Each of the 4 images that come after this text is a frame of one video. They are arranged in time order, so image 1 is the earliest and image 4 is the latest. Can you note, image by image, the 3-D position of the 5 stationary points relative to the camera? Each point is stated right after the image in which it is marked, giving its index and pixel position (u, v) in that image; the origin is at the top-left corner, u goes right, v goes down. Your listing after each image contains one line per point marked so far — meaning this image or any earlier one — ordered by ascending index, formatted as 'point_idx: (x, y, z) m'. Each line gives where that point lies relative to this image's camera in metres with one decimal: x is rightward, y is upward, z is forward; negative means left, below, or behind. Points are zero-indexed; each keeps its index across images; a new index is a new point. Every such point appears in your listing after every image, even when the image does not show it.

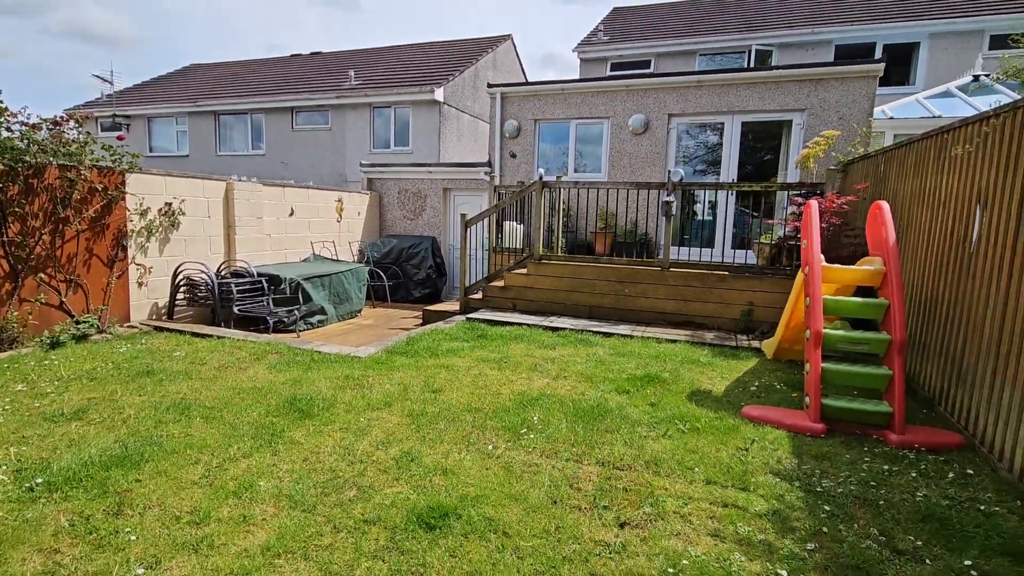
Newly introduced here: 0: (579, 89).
0: (+1.1, +3.2, +8.4) m
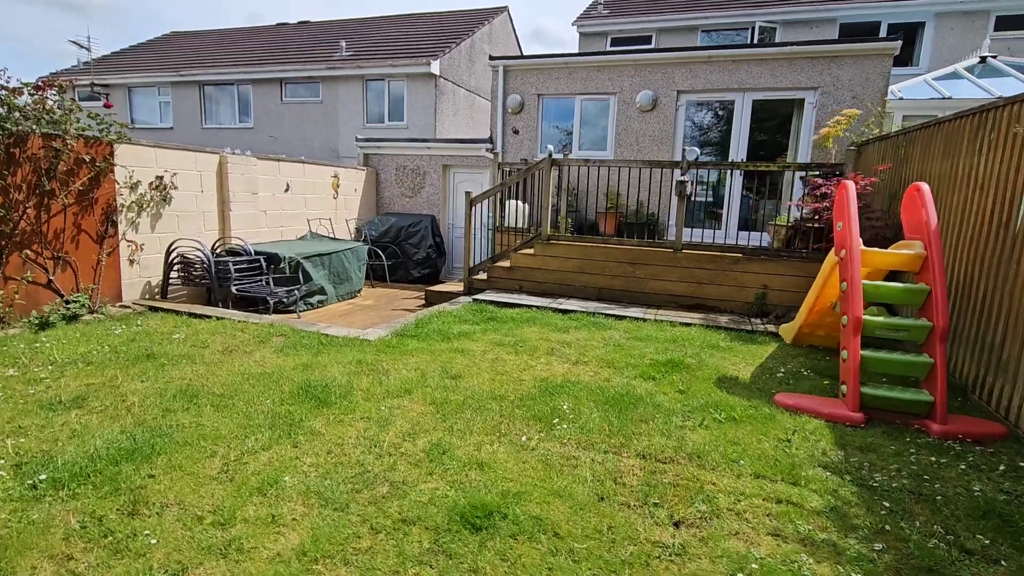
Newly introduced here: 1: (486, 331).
0: (+1.1, +3.5, +8.1) m
1: (-0.2, -0.4, +5.0) m
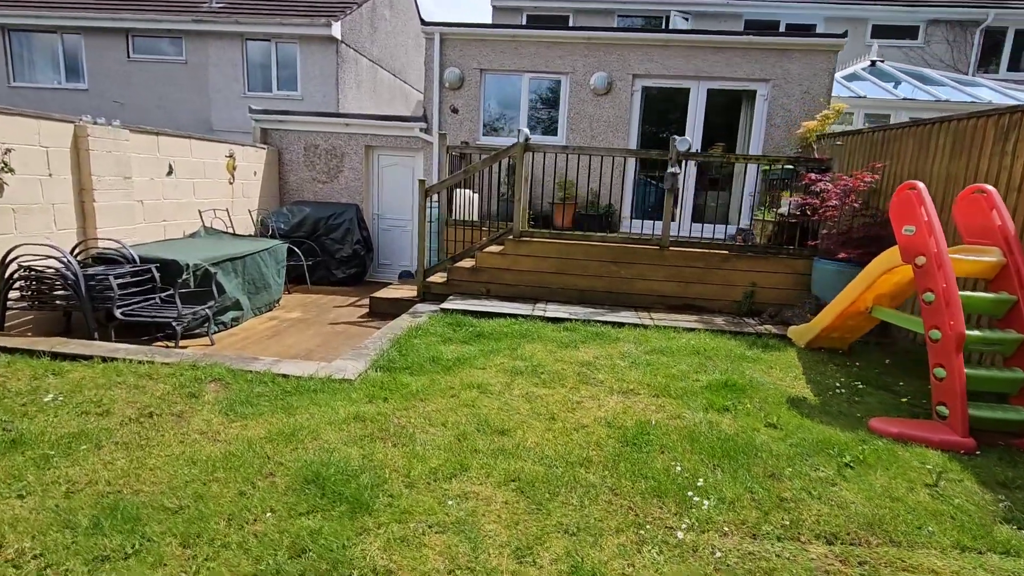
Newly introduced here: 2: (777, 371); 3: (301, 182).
0: (+0.3, +3.5, +7.3) m
1: (-0.2, -0.5, +4.1) m
2: (+2.0, -0.6, +4.0) m
3: (-3.3, +1.7, +8.2) m
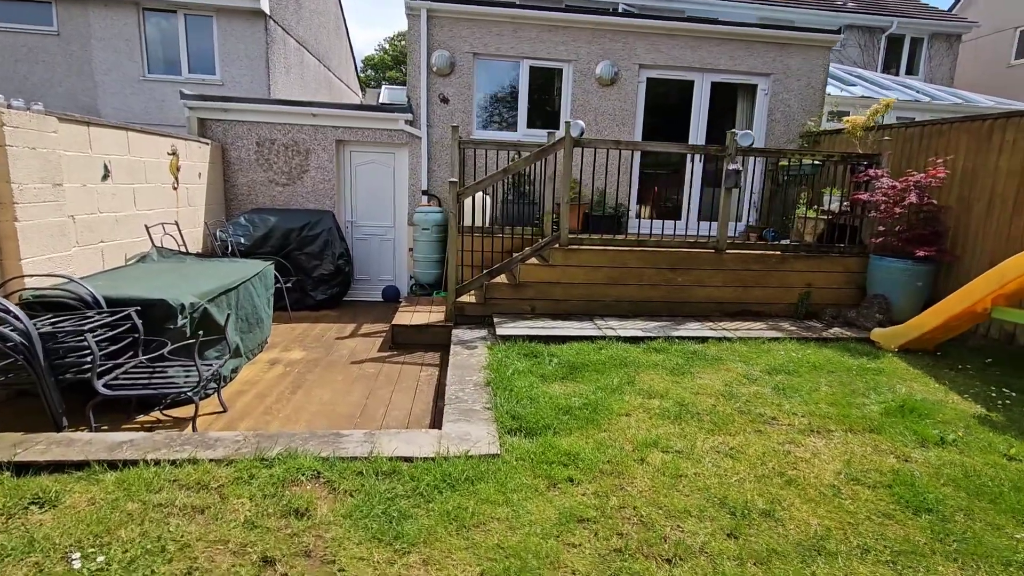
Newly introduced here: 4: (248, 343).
0: (+0.3, +3.4, +6.6) m
1: (+0.7, -0.7, +3.4) m
2: (+2.9, -0.7, +3.7) m
3: (-3.3, +1.3, +6.7) m
4: (-2.2, -0.5, +4.4) m
